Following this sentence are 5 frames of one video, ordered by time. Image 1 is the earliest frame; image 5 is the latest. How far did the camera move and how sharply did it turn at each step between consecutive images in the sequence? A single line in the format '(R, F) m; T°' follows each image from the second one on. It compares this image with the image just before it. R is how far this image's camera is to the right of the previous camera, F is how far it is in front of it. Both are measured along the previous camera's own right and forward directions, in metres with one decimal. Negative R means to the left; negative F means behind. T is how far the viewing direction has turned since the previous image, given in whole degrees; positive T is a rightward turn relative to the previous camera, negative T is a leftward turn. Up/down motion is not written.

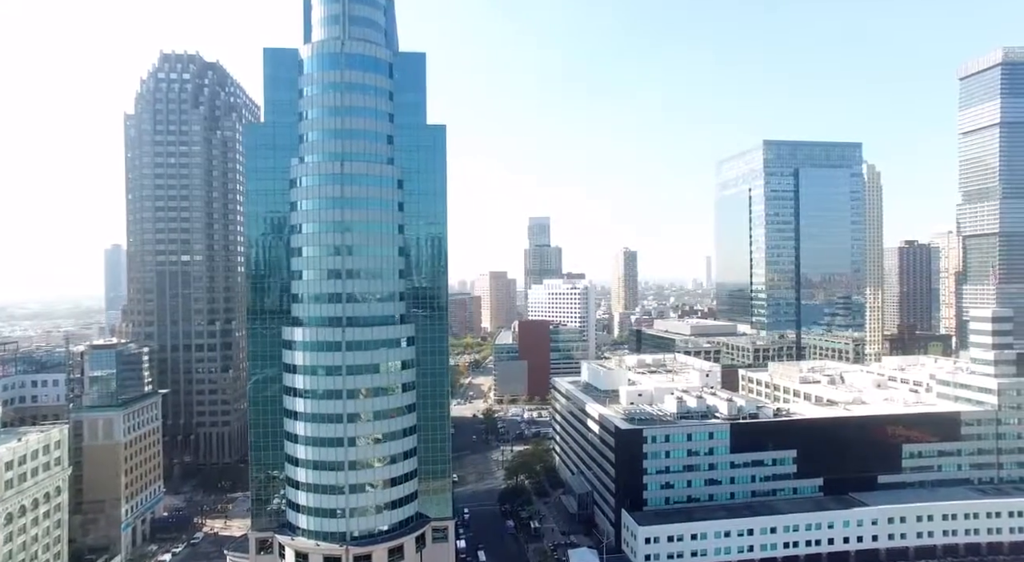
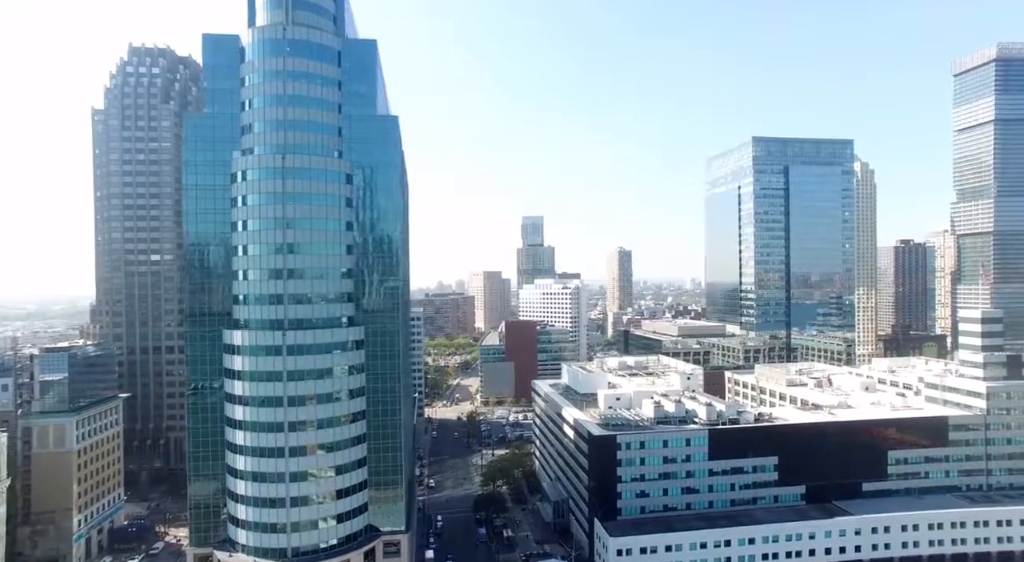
(+3.0, +2.4) m; 0°
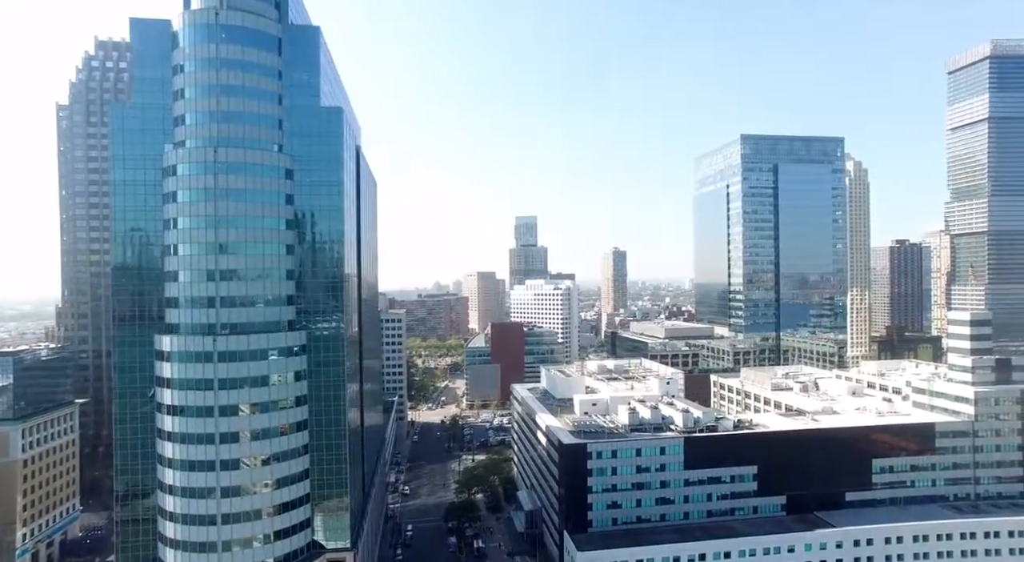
(+3.2, +2.5) m; 0°
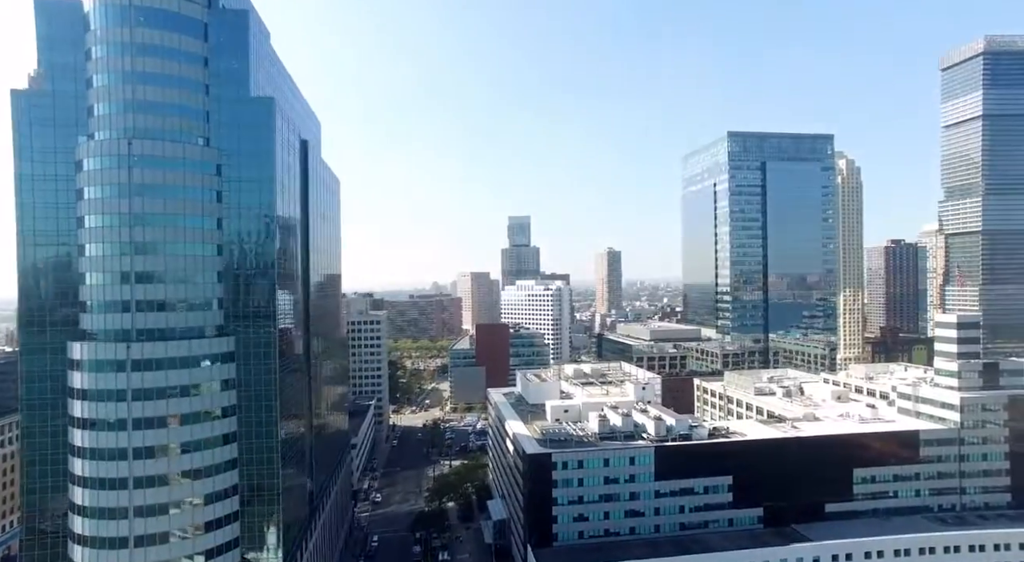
(+3.5, +2.7) m; 0°
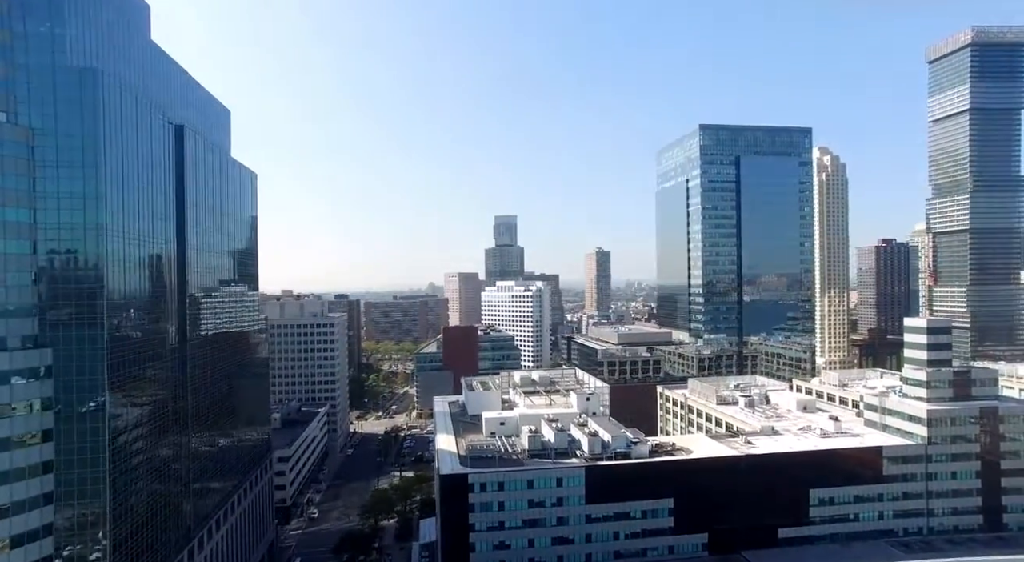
(+7.1, +5.5) m; 0°
